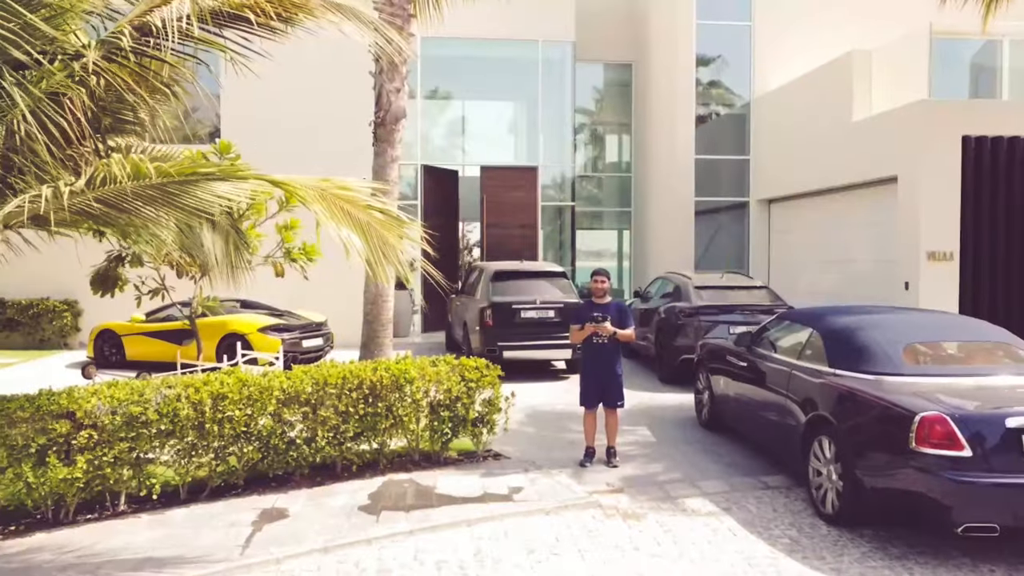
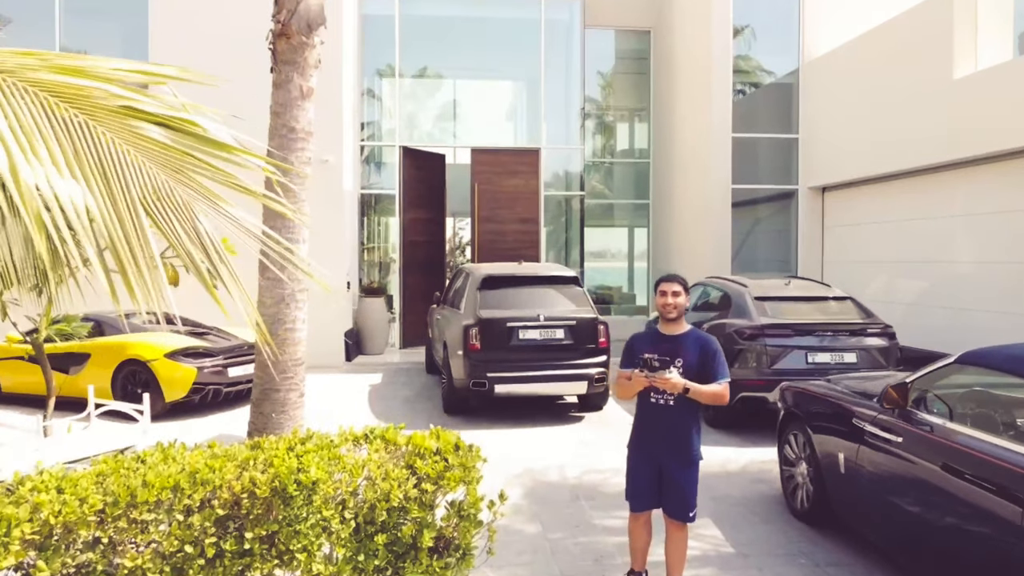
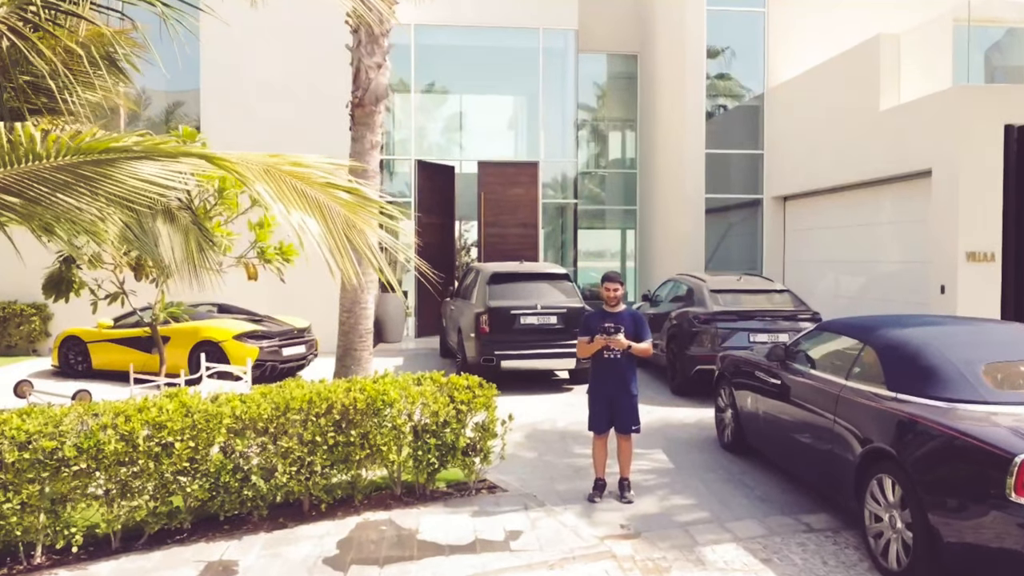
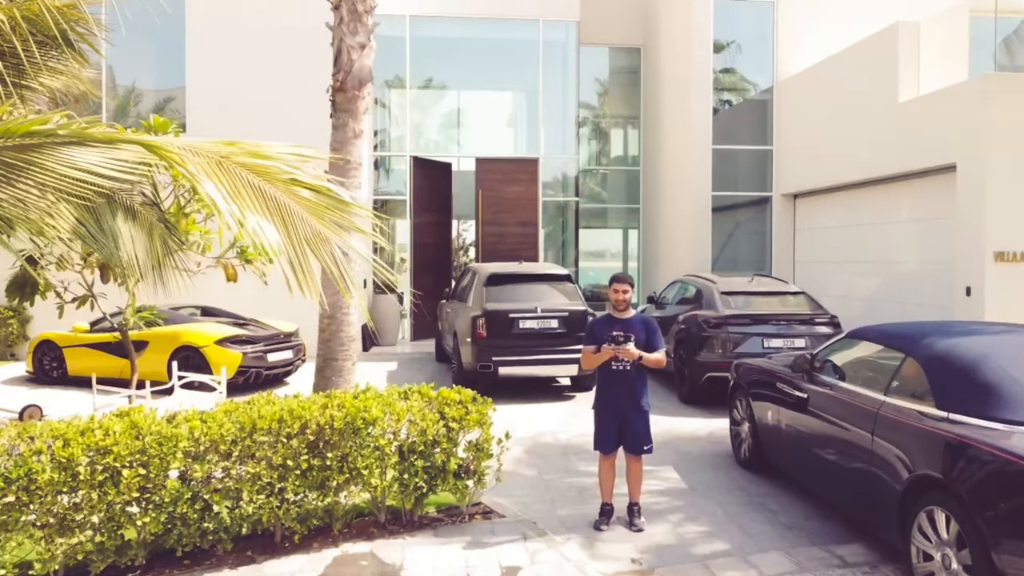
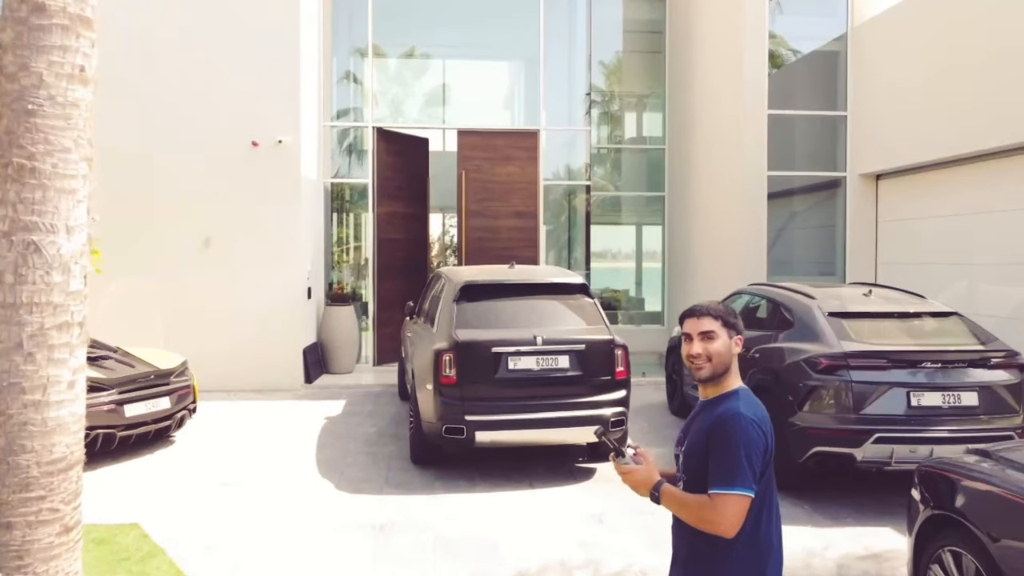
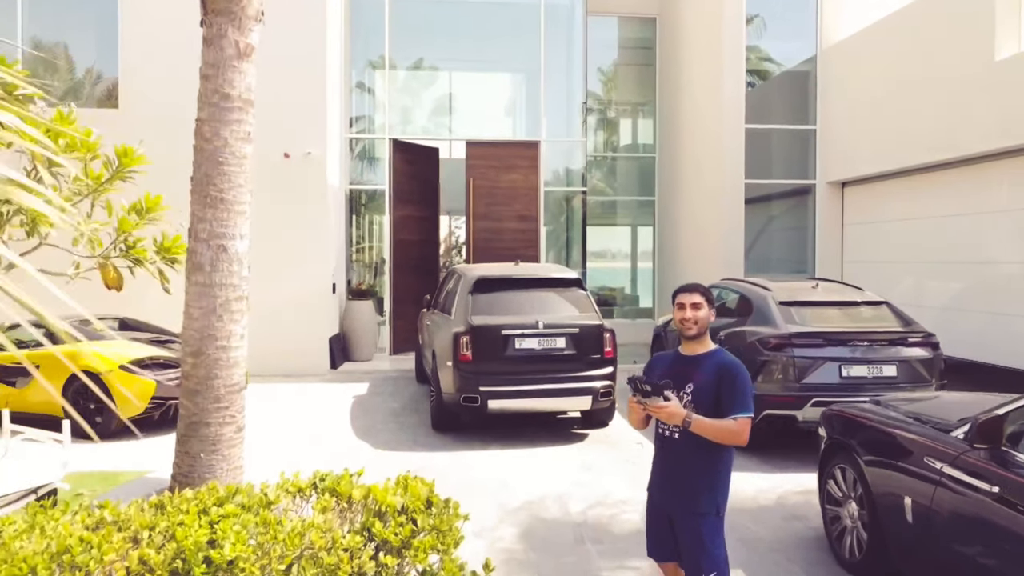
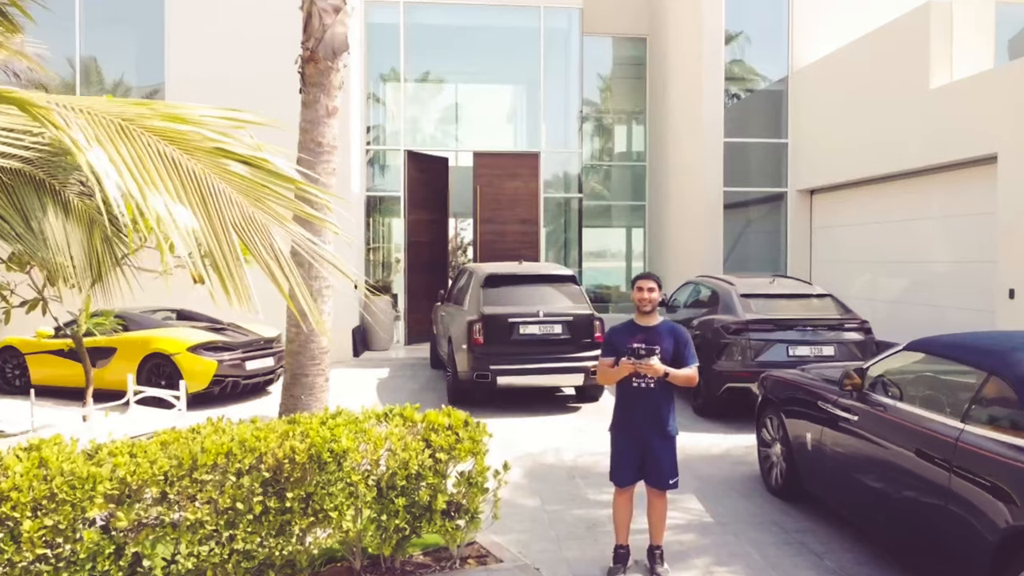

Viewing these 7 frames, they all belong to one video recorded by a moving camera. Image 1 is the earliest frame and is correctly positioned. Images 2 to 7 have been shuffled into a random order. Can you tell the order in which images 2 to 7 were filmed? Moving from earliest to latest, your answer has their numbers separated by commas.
3, 4, 7, 2, 6, 5
